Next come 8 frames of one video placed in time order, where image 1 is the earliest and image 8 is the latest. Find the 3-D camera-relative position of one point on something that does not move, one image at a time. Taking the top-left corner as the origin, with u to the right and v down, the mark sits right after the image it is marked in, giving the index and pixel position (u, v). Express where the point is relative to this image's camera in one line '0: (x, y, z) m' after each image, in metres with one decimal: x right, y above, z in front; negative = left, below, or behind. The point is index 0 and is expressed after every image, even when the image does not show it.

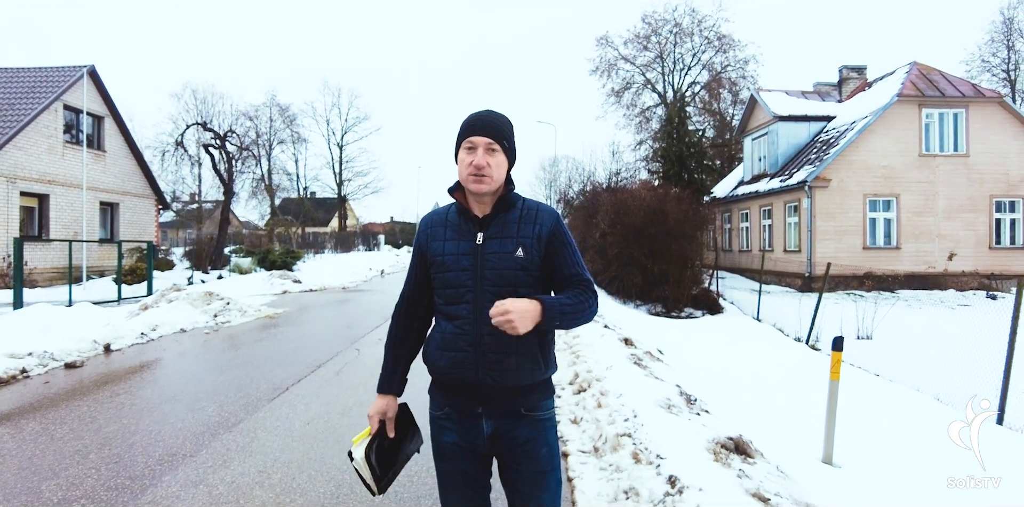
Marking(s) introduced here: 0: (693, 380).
0: (+2.0, -1.4, +6.7) m
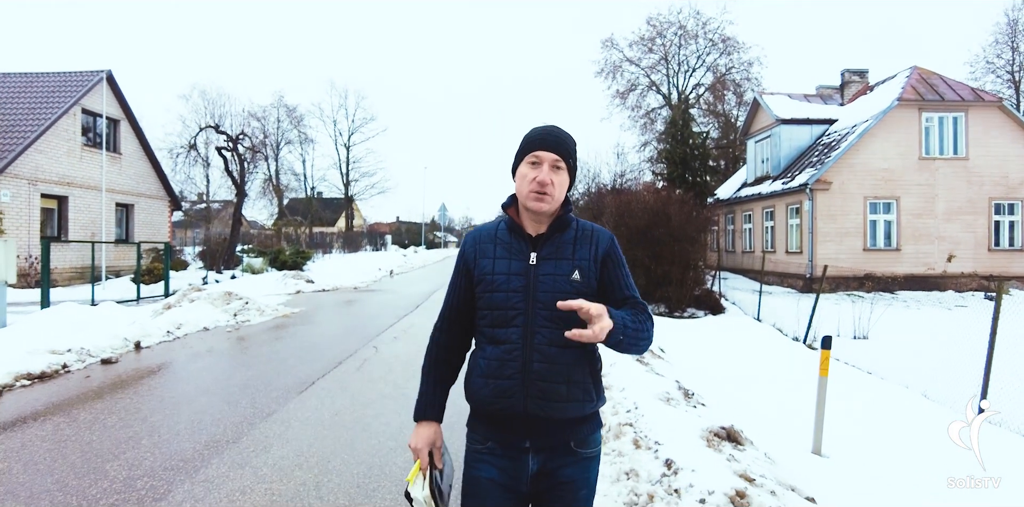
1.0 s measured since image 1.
0: (+2.1, -1.4, +7.1) m
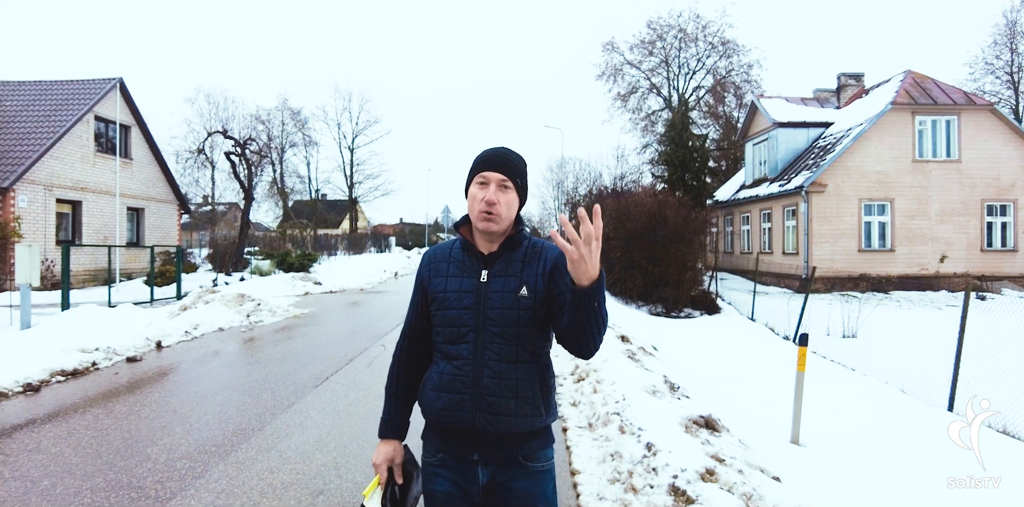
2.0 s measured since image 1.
0: (+2.1, -1.5, +7.5) m
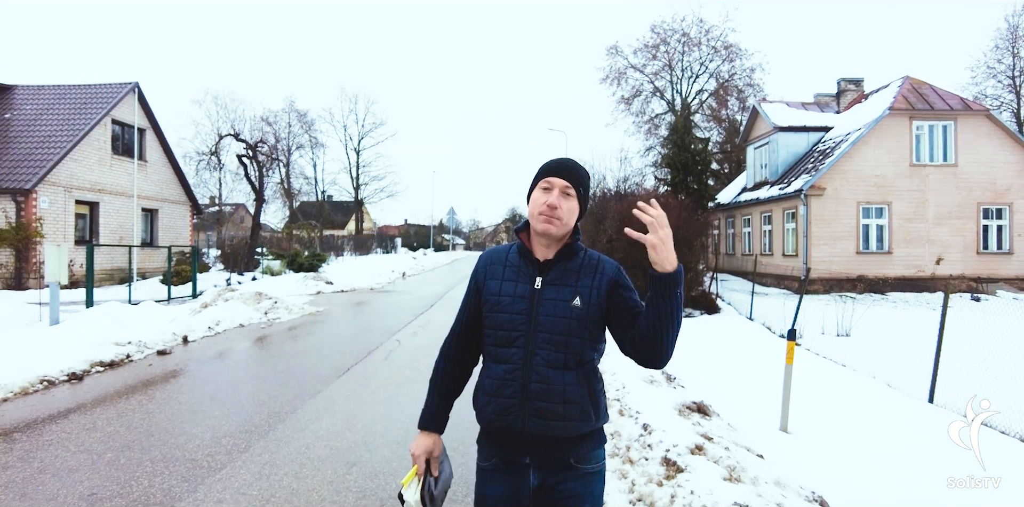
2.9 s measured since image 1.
0: (+2.2, -1.5, +8.0) m
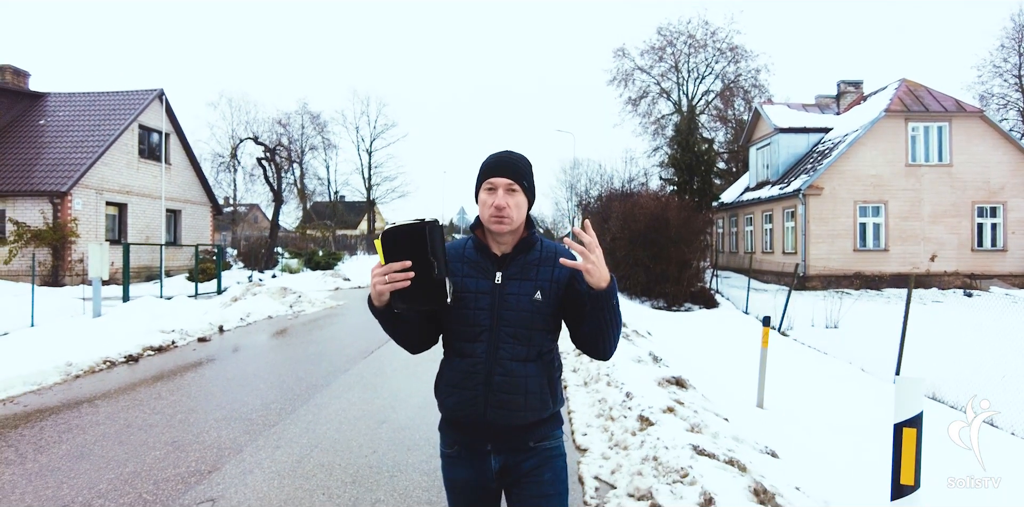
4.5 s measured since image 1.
0: (+2.3, -1.4, +8.8) m
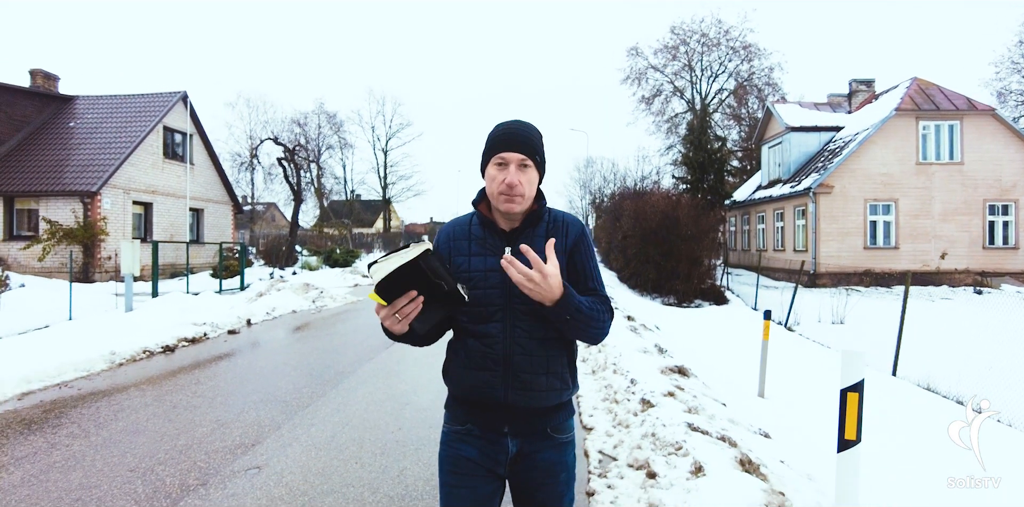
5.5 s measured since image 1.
0: (+2.5, -1.4, +9.2) m
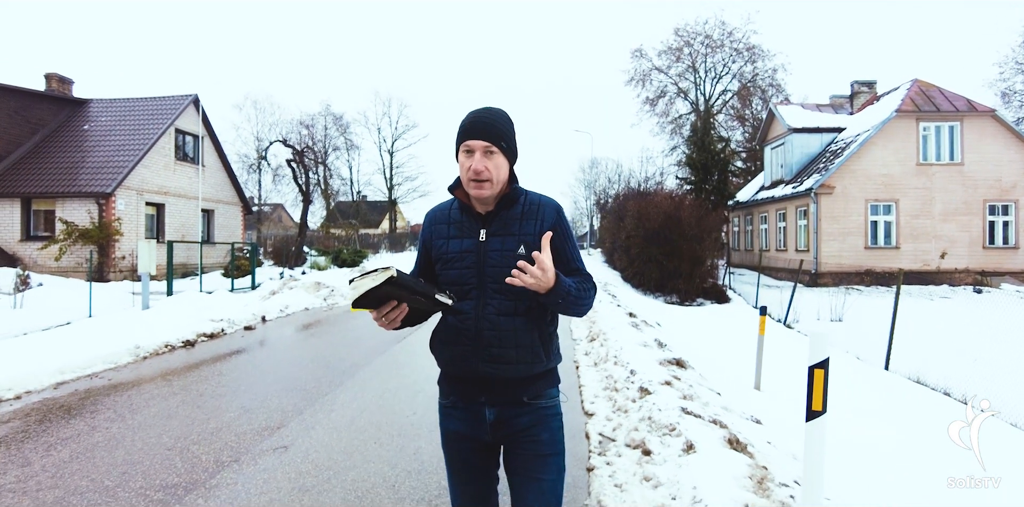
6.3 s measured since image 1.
0: (+2.6, -1.3, +9.5) m
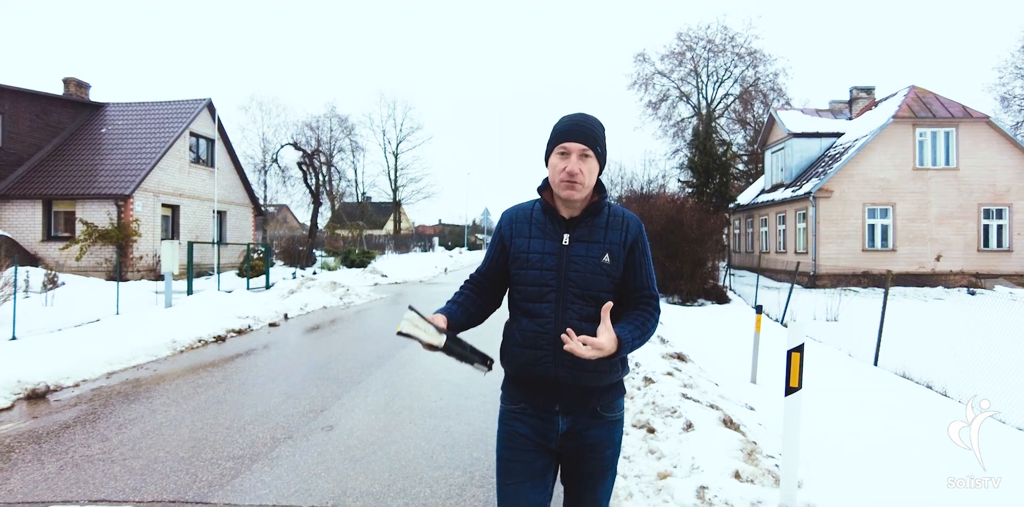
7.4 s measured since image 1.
0: (+2.8, -1.4, +10.1) m
